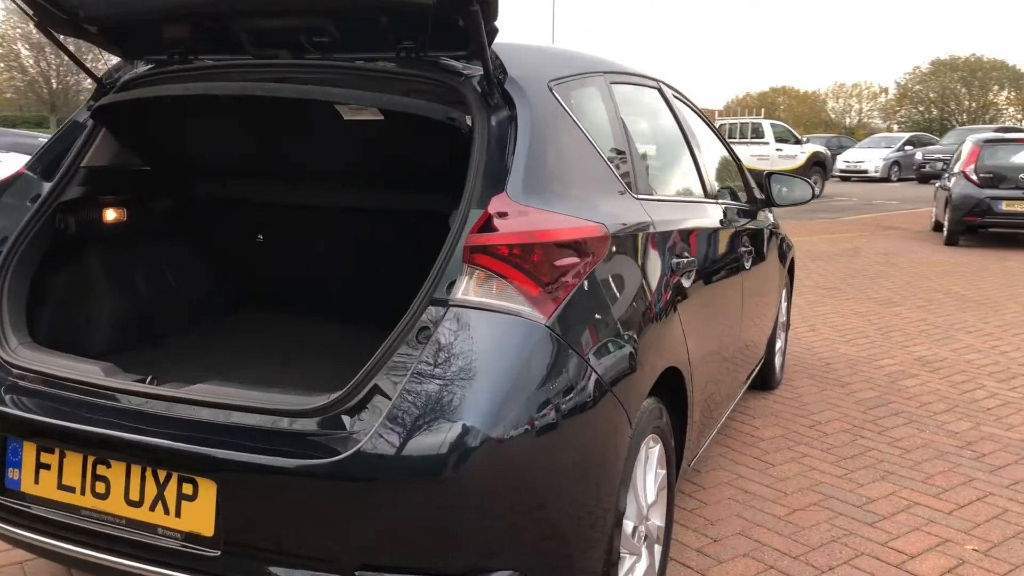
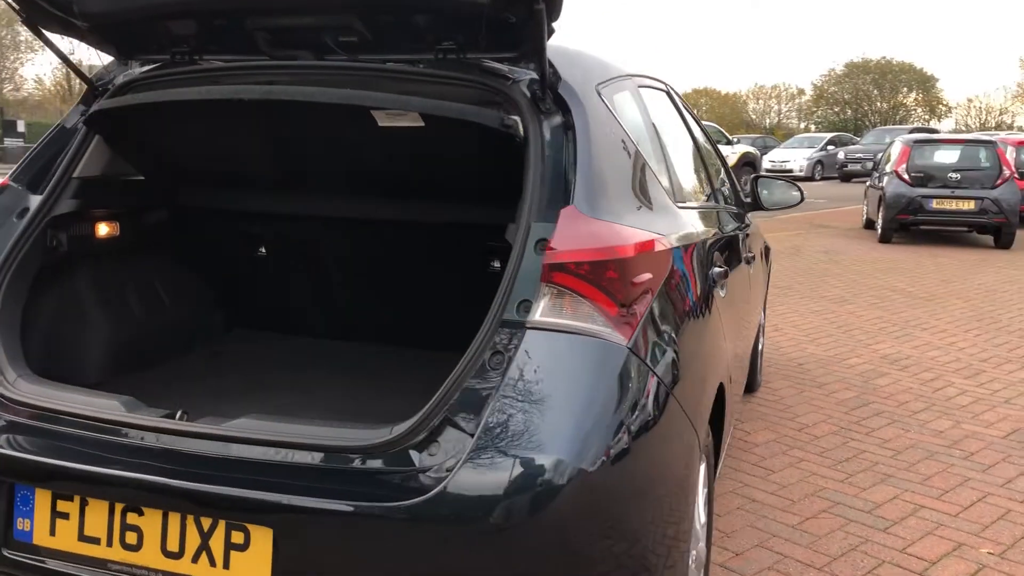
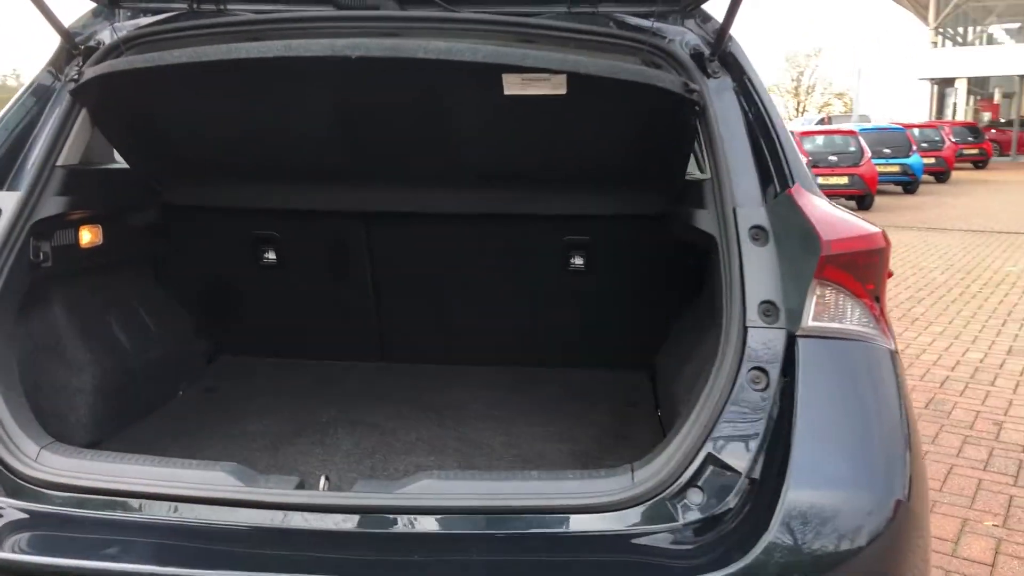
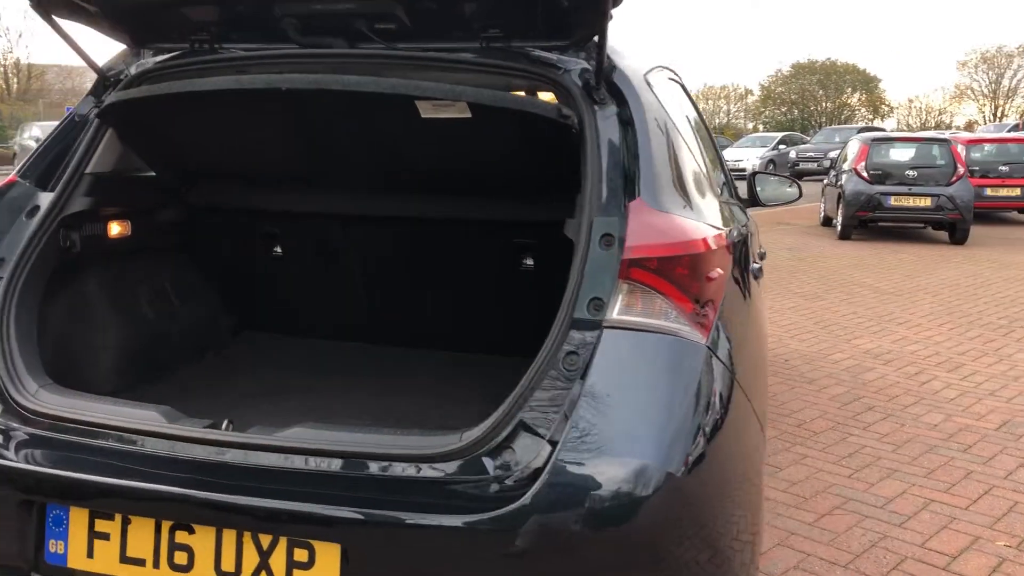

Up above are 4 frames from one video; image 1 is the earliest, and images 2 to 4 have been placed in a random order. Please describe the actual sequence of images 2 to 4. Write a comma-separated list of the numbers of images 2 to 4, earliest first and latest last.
2, 4, 3
